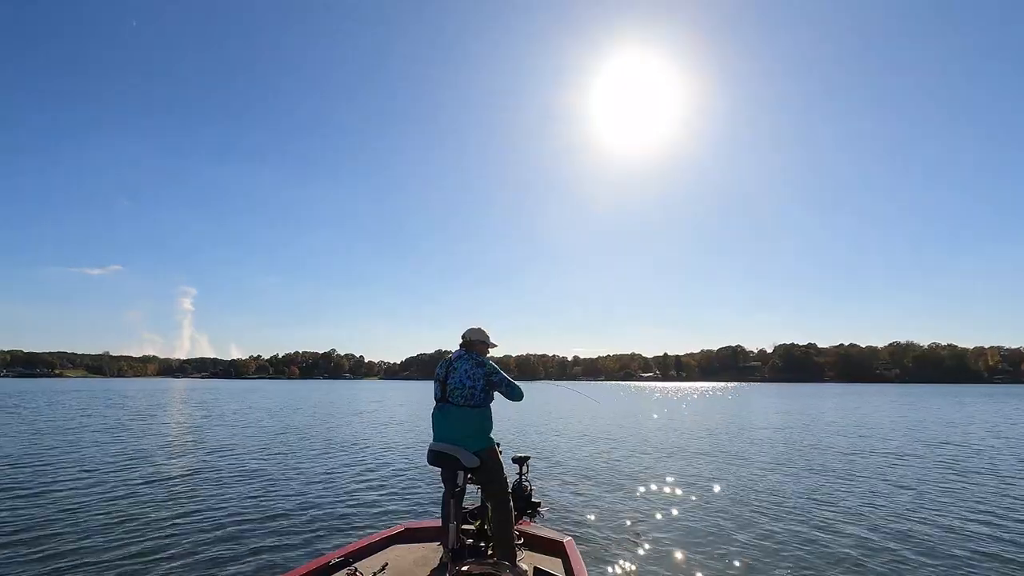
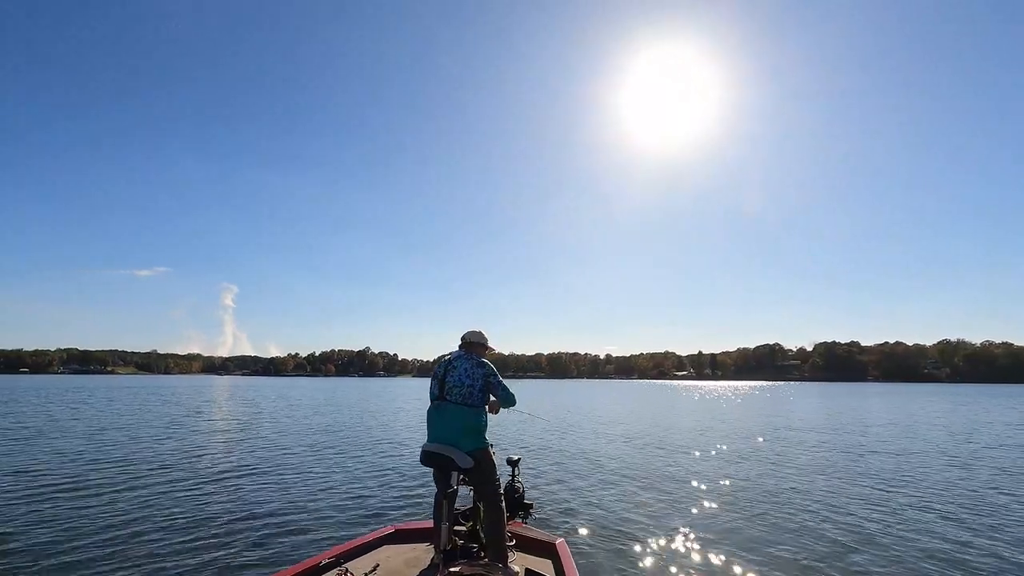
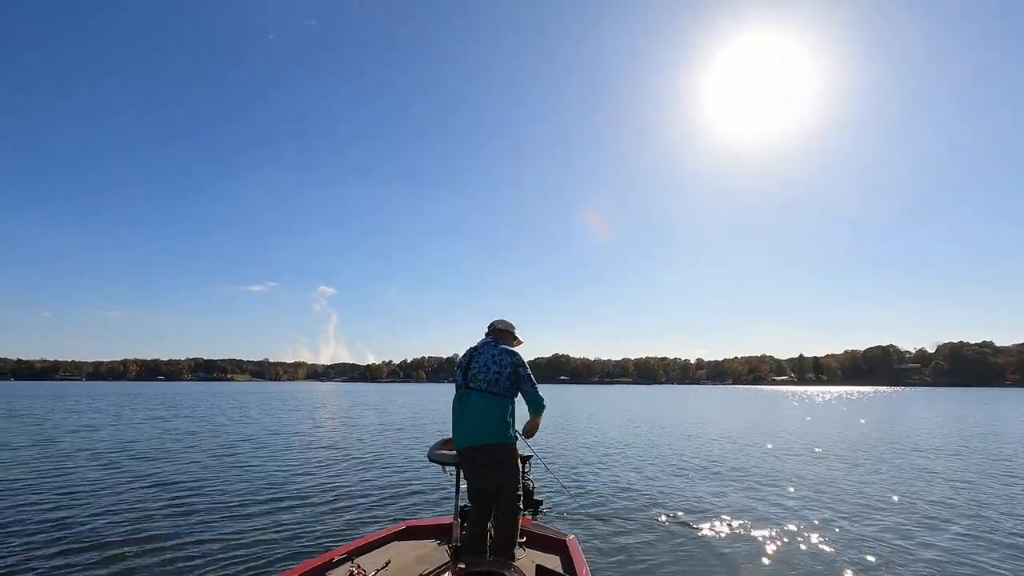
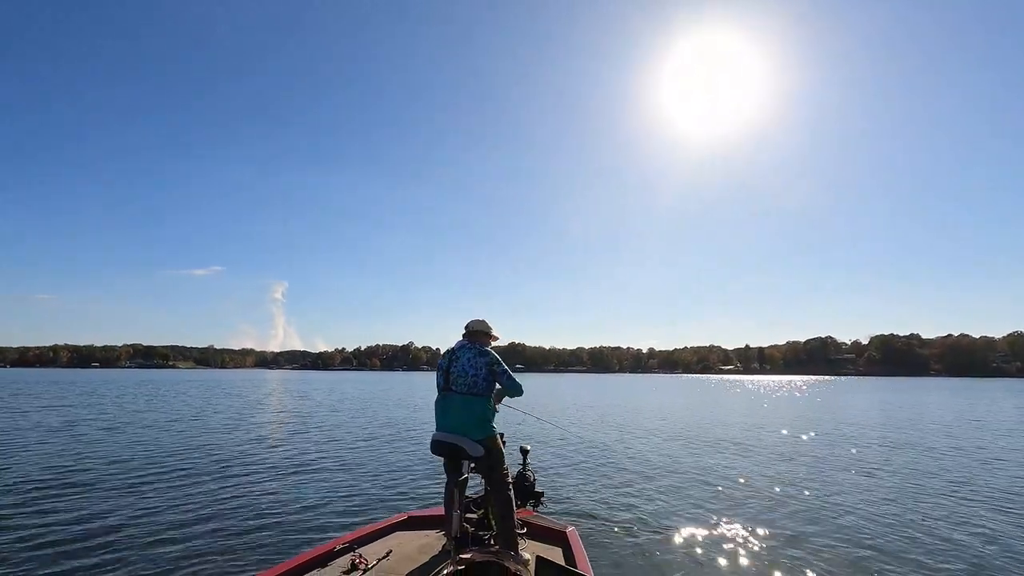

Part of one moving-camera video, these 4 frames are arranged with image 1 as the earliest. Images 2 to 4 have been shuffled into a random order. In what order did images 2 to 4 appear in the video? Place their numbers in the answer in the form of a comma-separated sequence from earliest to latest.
2, 4, 3
